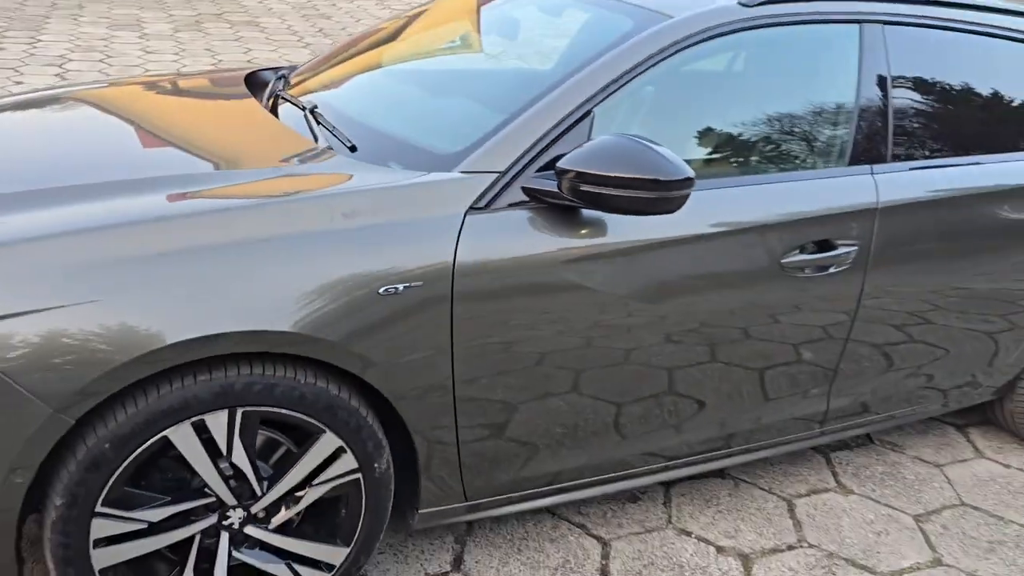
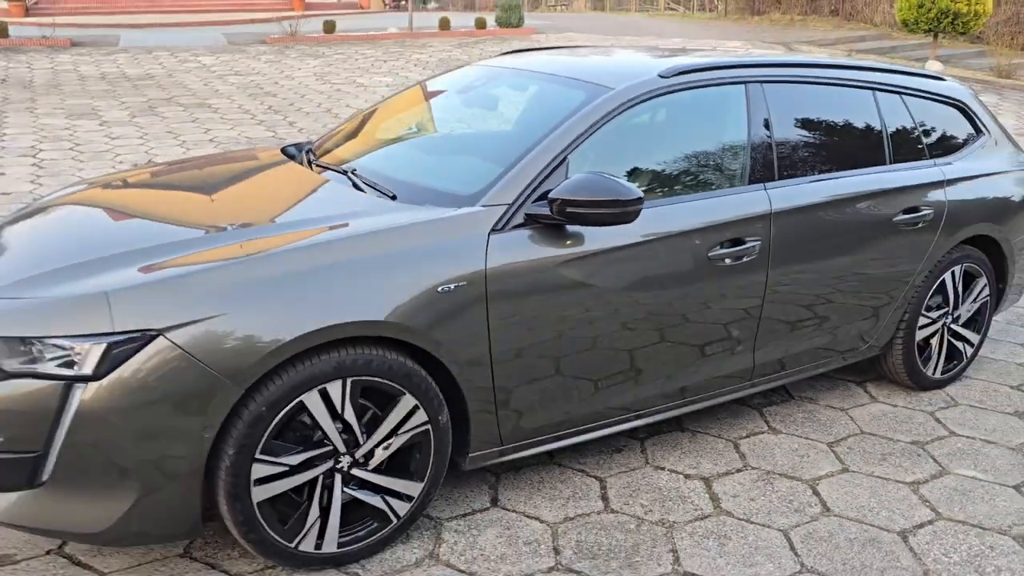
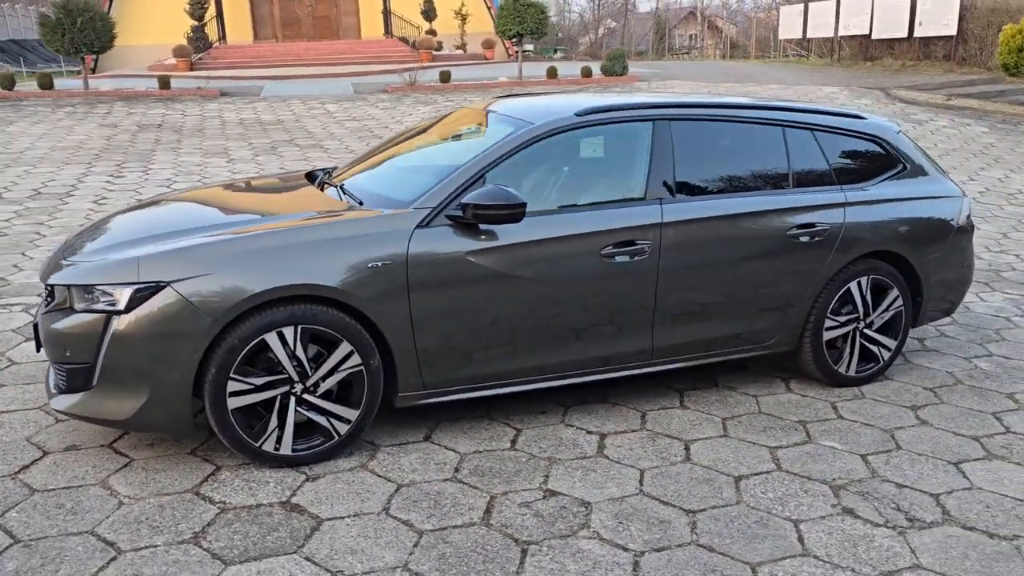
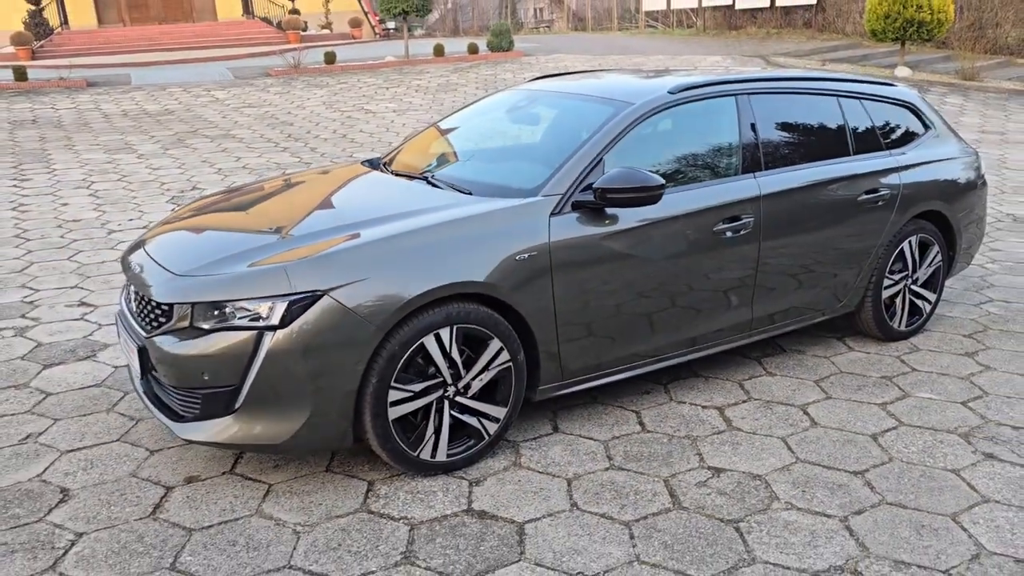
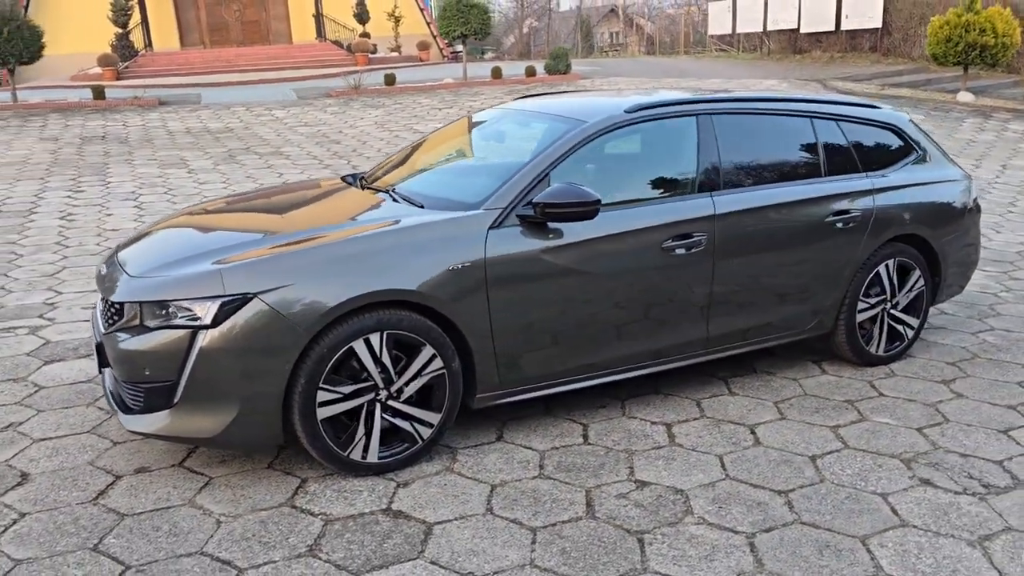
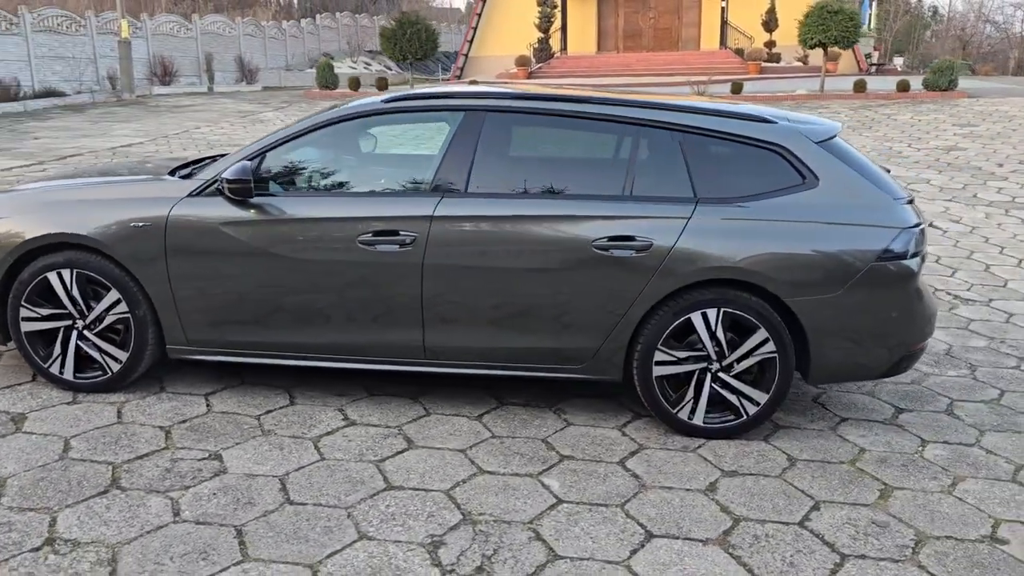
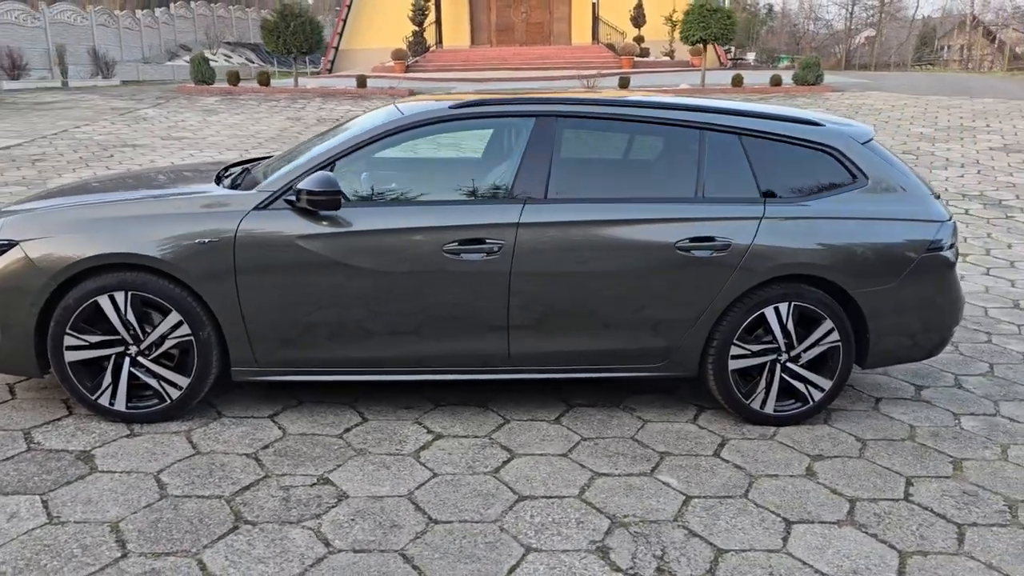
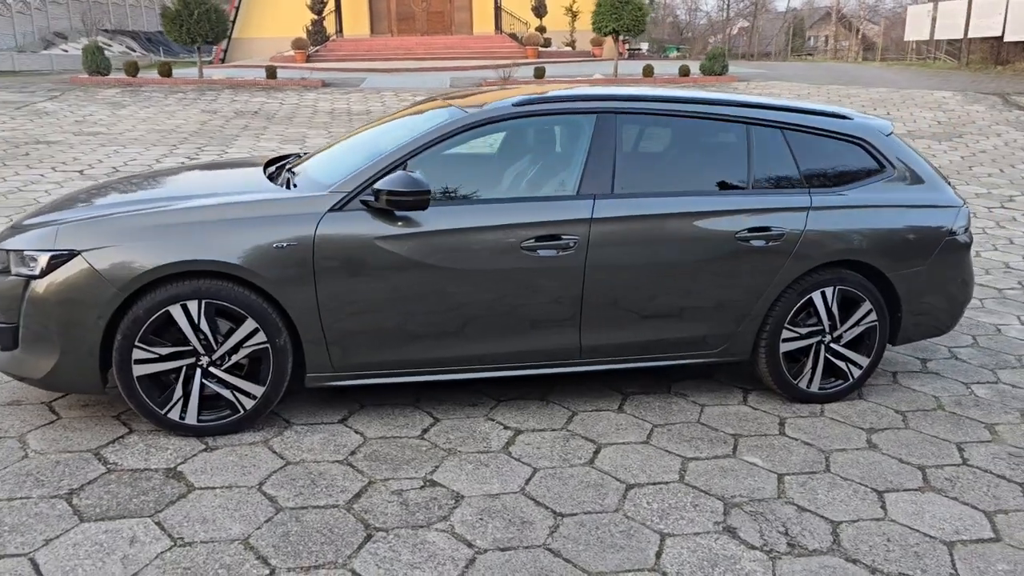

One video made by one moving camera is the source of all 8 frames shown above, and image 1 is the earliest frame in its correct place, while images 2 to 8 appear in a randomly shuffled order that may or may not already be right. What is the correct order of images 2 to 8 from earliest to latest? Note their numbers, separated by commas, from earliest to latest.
2, 4, 5, 3, 8, 7, 6
